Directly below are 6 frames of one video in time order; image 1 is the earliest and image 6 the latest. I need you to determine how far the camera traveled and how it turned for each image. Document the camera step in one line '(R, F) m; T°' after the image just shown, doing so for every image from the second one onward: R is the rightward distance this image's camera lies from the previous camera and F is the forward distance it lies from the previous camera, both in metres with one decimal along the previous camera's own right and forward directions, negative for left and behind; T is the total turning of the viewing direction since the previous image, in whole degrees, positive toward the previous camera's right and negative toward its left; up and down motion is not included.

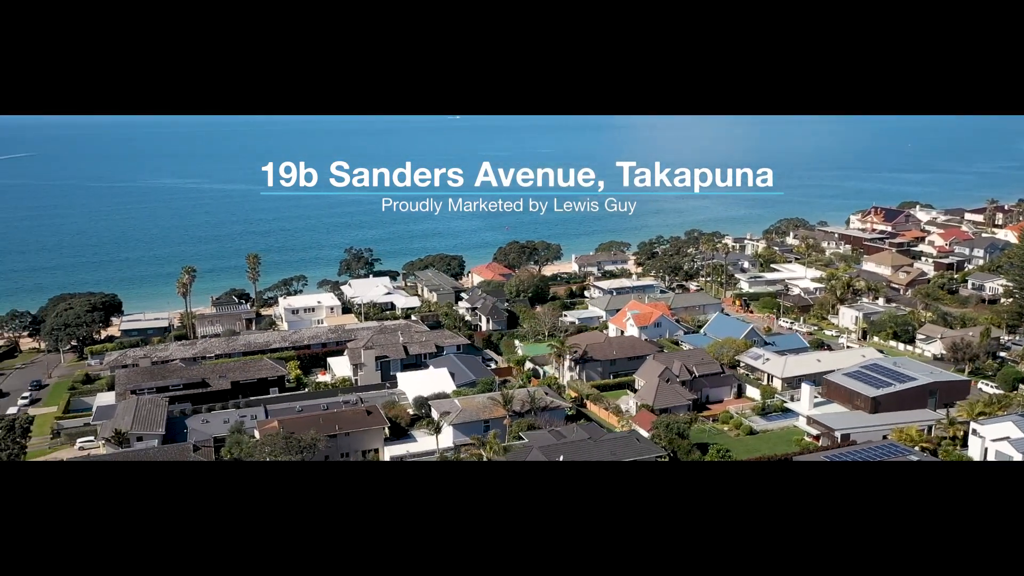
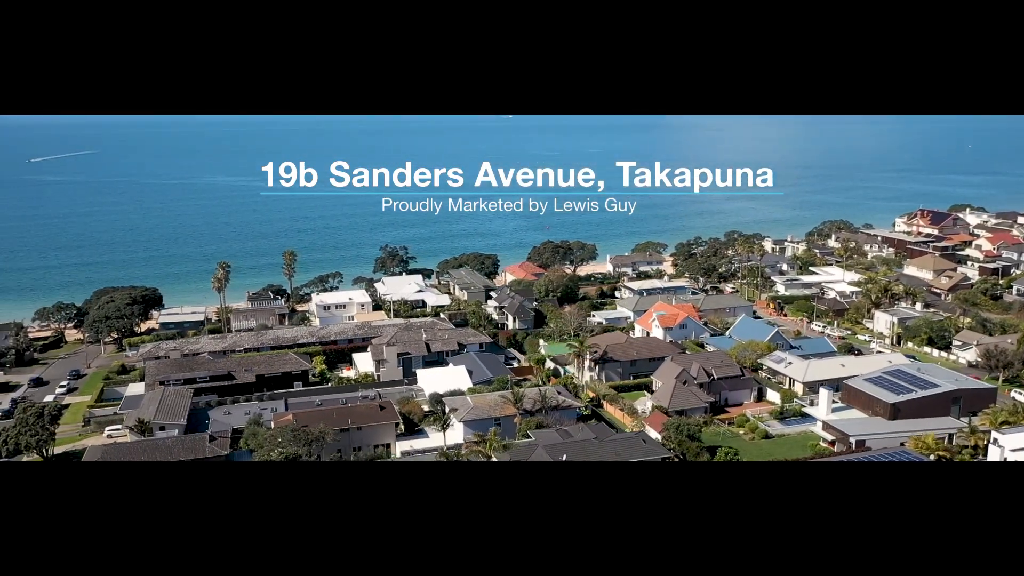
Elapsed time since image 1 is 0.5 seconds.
(+1.1, -0.1) m; -3°
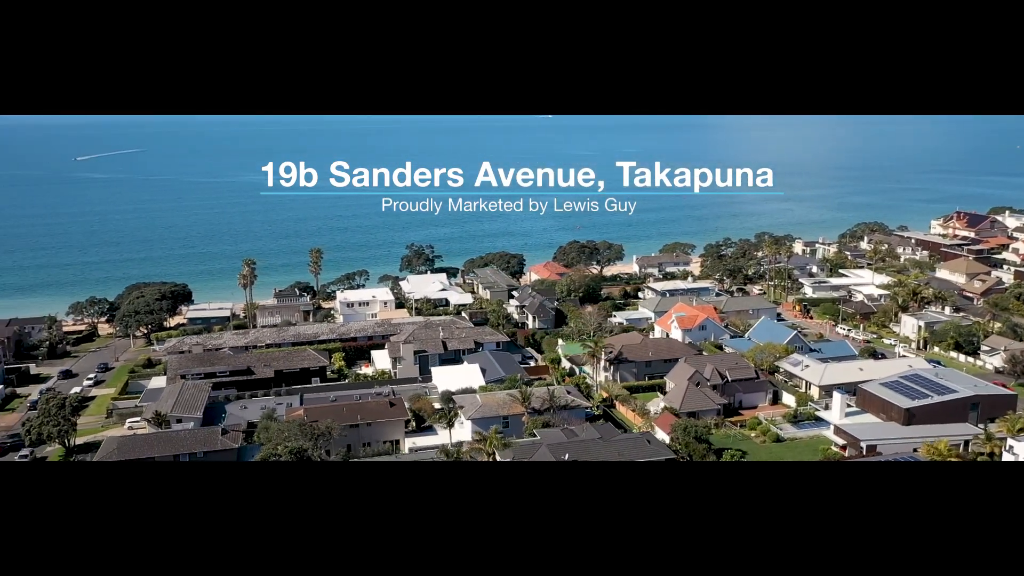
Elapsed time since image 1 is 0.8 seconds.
(+0.8, -0.1) m; -3°
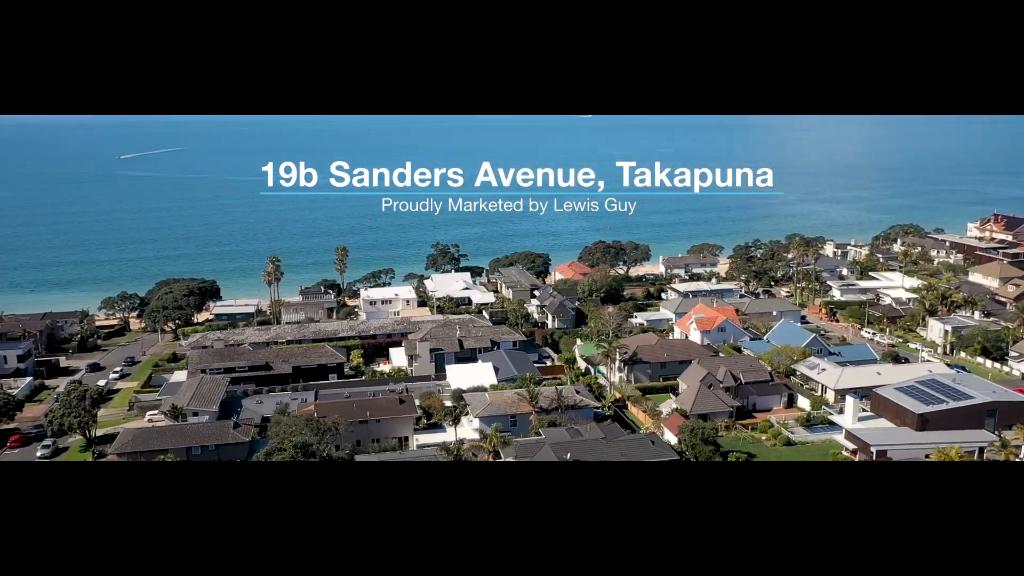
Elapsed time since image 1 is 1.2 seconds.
(+0.8, -0.1) m; -3°
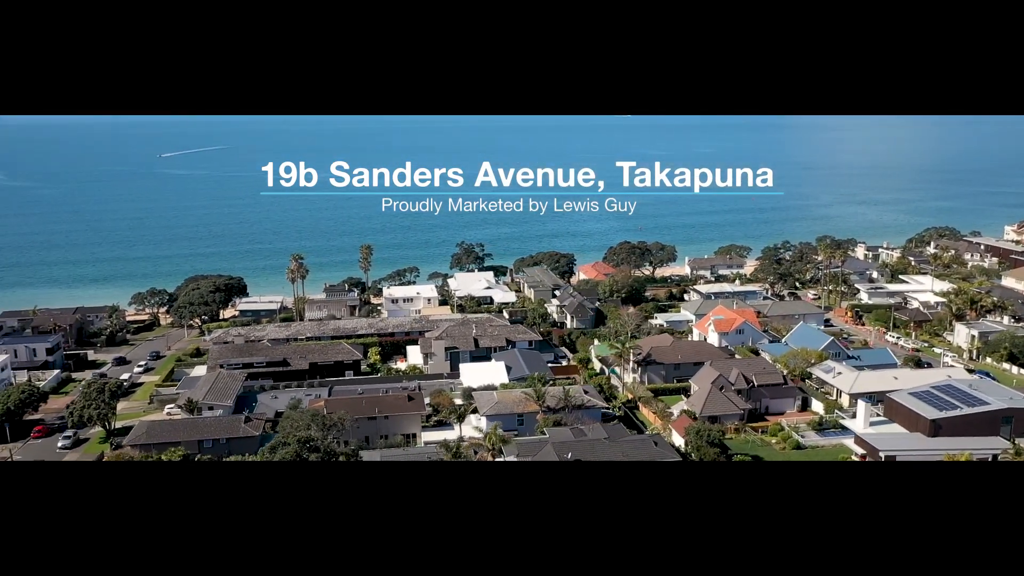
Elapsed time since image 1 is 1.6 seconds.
(+0.8, -0.1) m; -3°
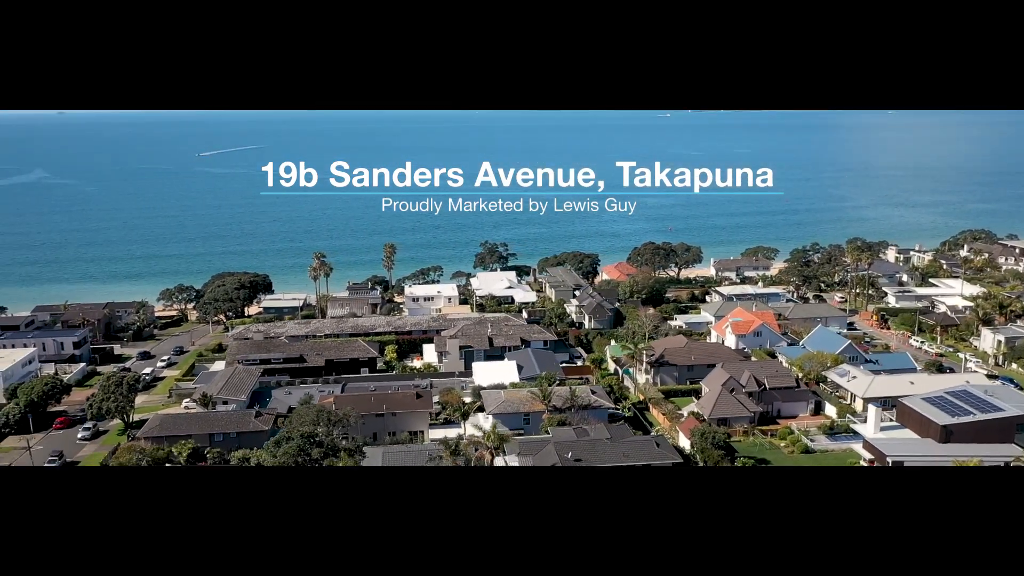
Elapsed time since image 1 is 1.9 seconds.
(+0.8, -0.1) m; -2°
